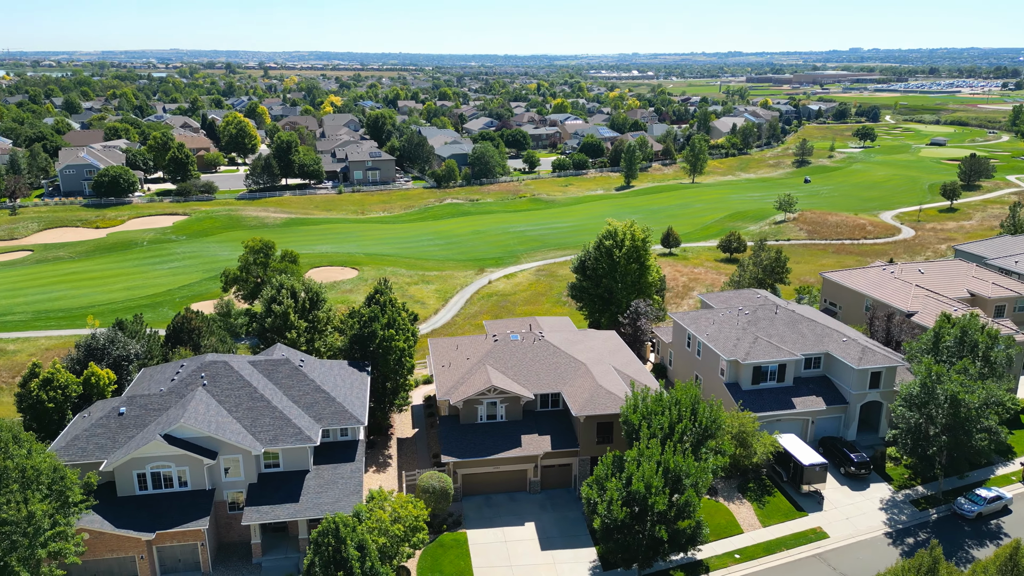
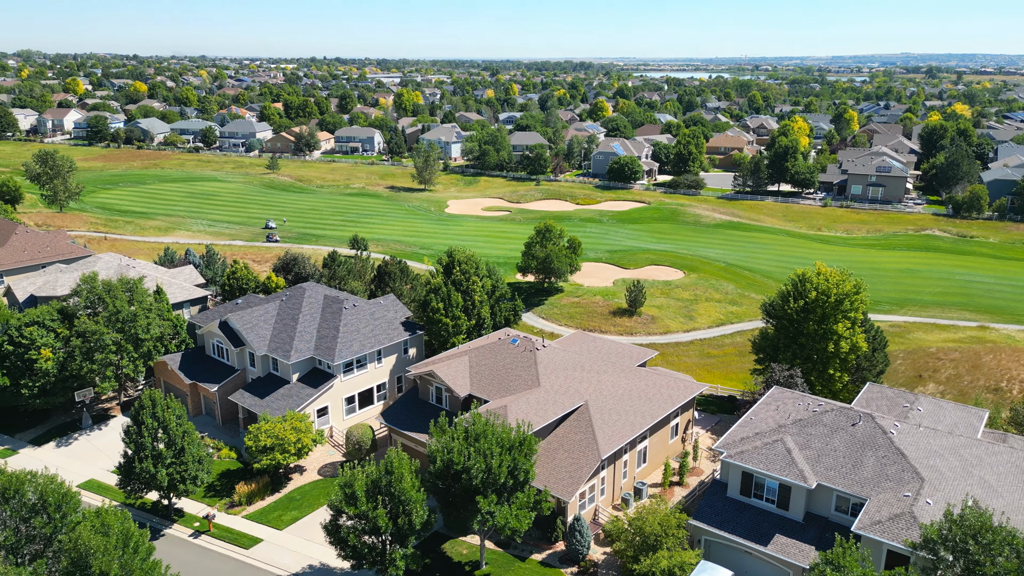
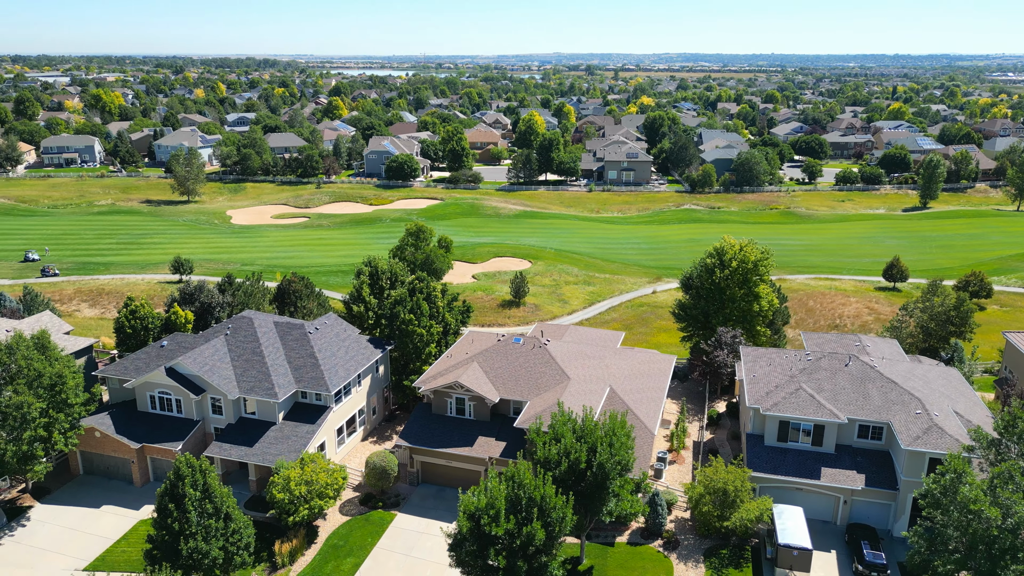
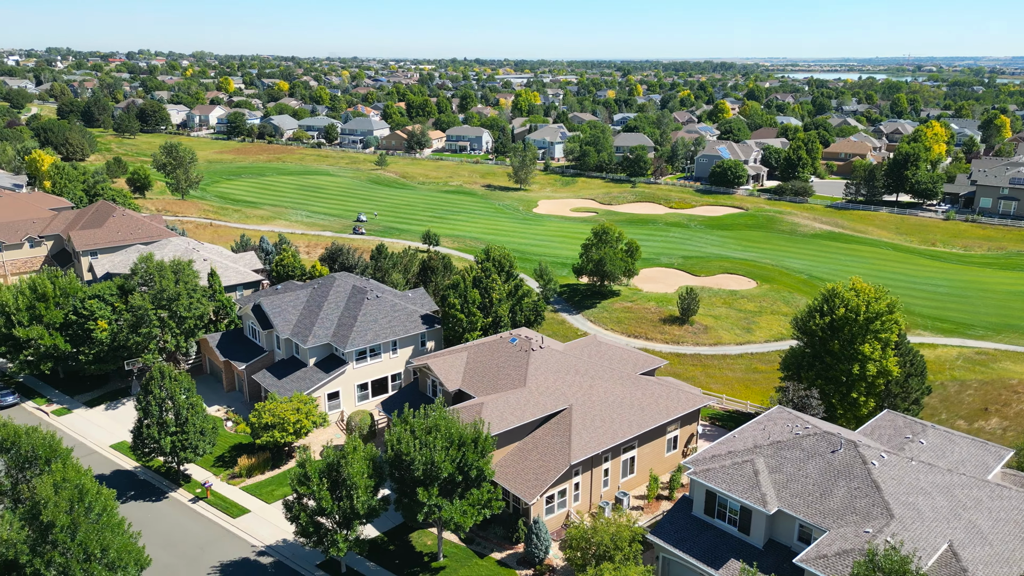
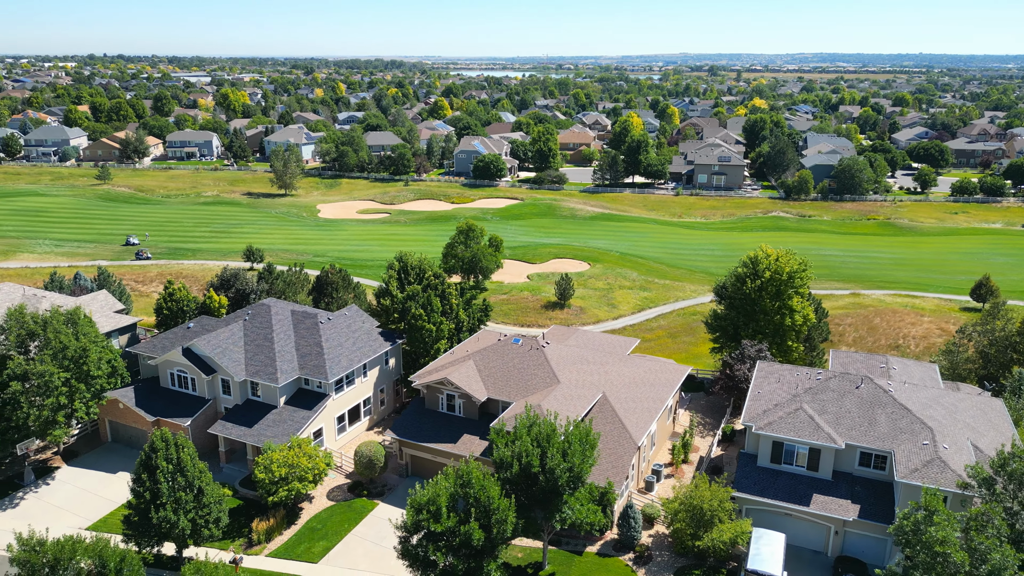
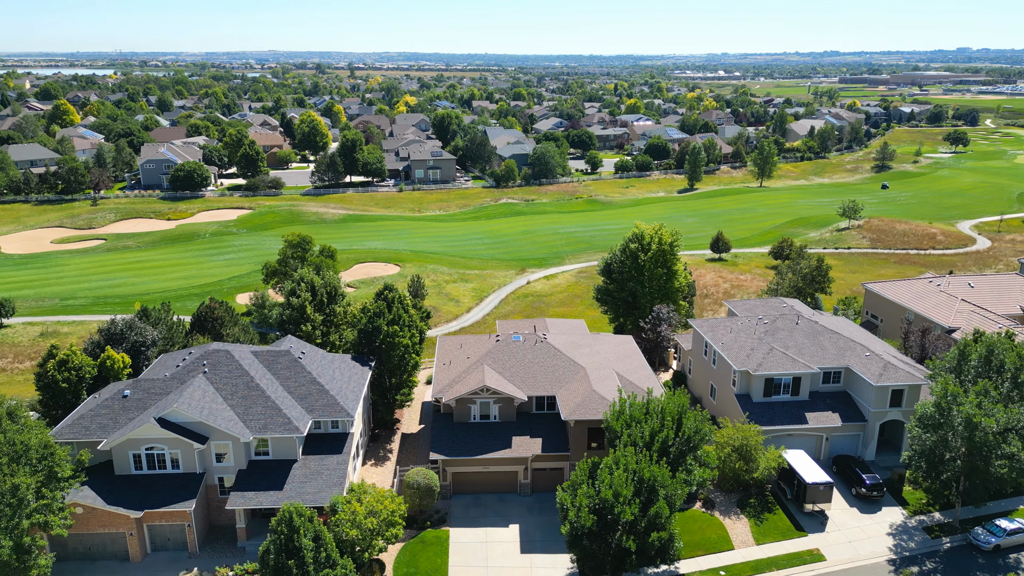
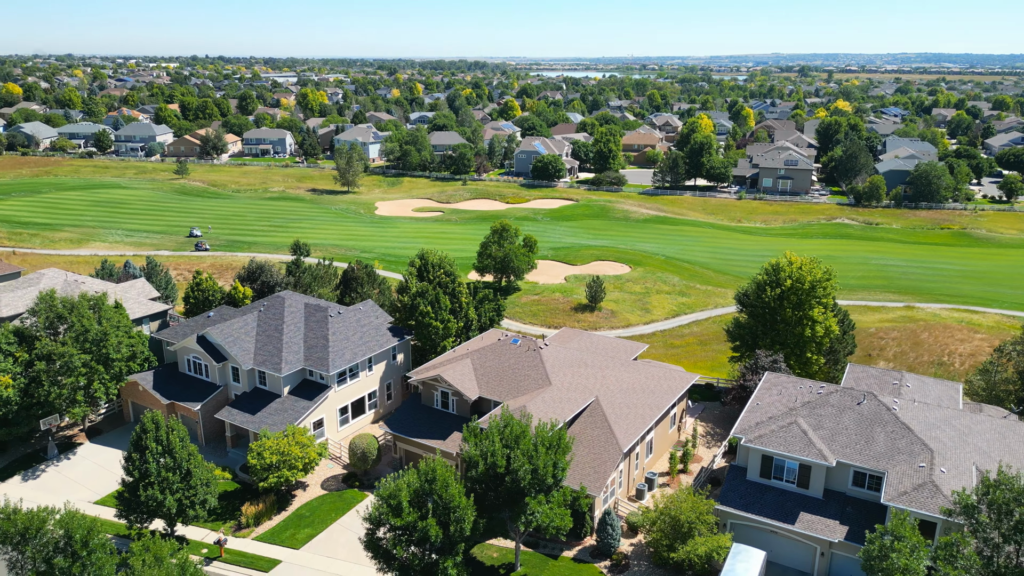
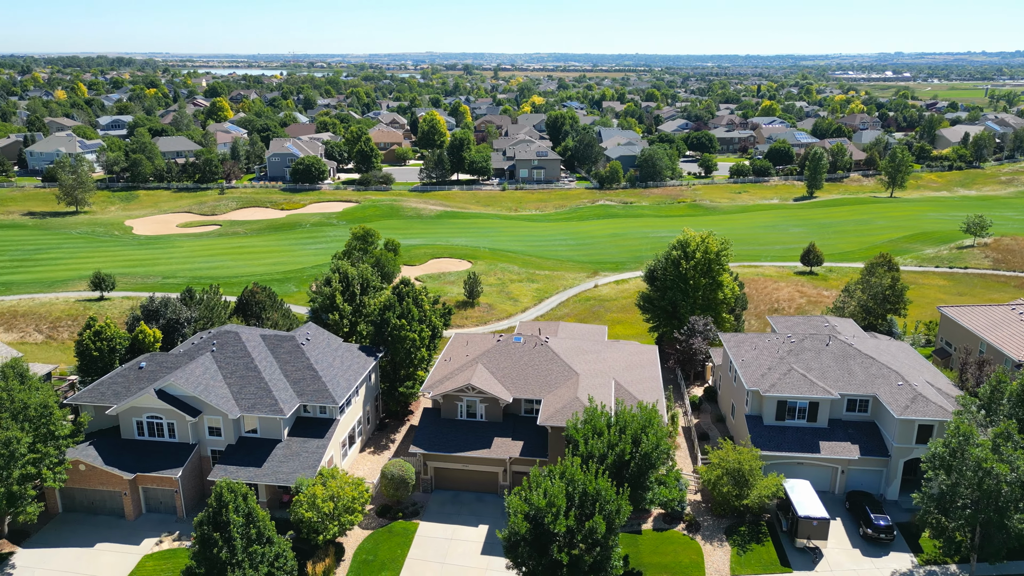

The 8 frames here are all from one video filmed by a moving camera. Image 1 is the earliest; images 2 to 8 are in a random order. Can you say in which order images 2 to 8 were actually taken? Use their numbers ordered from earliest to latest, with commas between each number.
6, 8, 3, 5, 7, 2, 4
